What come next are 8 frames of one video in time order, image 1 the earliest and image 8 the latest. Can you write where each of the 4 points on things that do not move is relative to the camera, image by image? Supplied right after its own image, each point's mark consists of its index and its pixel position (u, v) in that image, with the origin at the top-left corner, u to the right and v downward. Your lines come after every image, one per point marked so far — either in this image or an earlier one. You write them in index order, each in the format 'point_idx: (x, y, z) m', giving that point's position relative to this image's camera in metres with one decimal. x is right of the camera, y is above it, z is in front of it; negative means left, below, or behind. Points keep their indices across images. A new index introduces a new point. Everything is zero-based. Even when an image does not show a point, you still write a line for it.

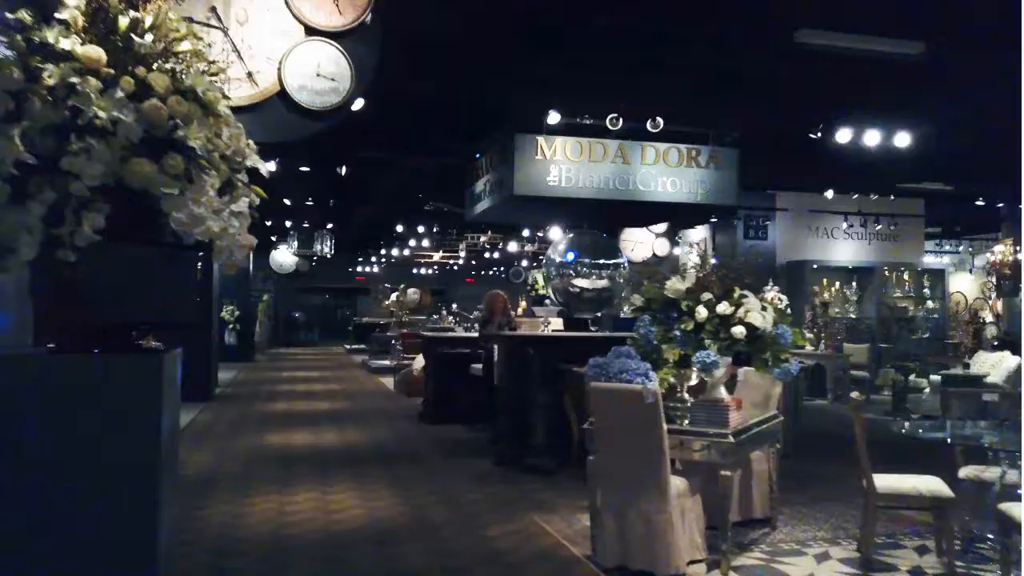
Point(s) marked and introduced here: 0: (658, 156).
0: (+1.5, +1.4, +8.2) m
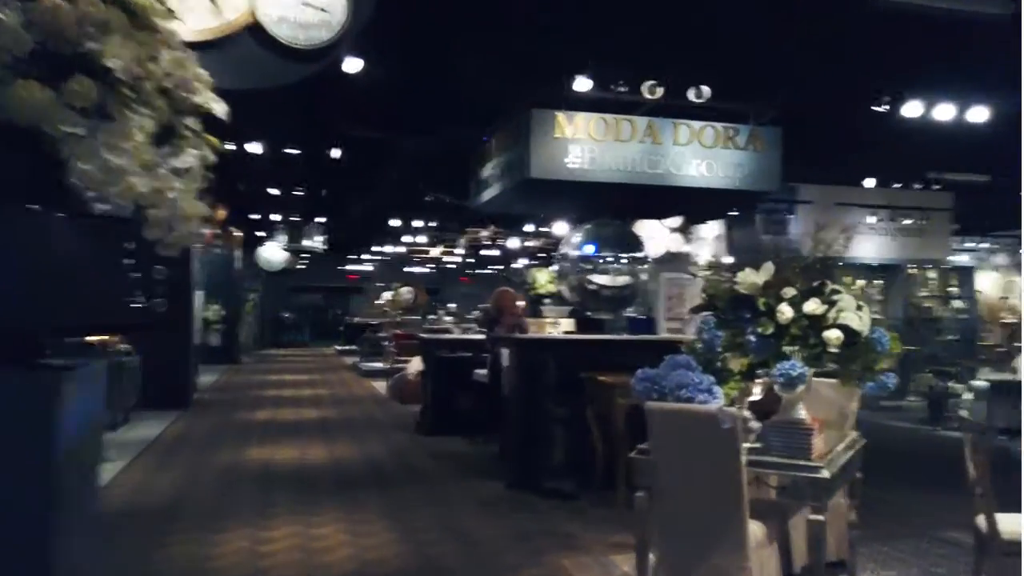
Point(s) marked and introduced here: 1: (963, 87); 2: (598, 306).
0: (+1.6, +1.4, +7.3) m
1: (+4.1, +1.8, +7.2) m
2: (+0.9, -0.2, +8.2) m
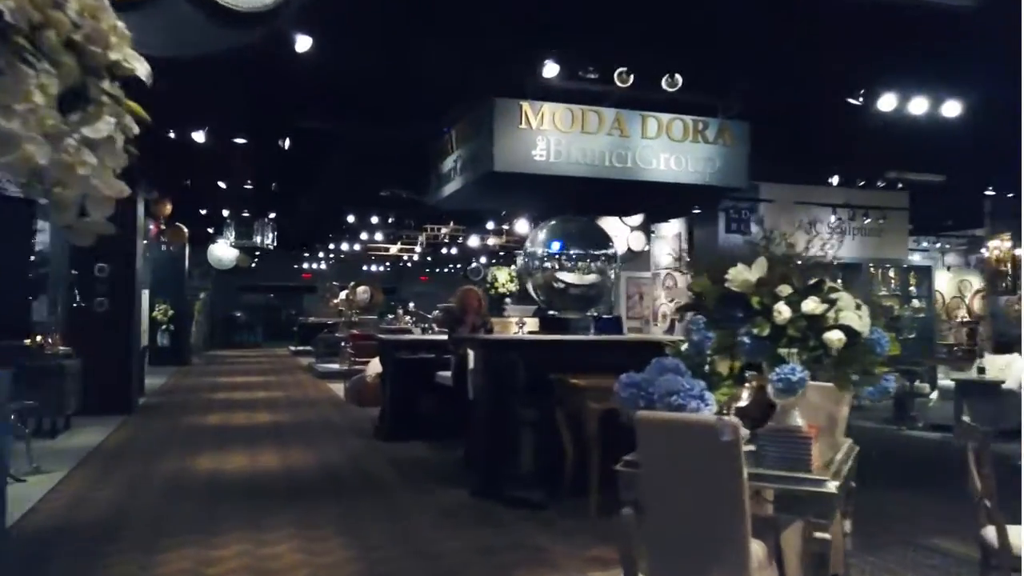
0: (+1.3, +1.4, +7.0) m
1: (+3.8, +1.8, +7.0) m
2: (+0.5, -0.2, +7.8) m
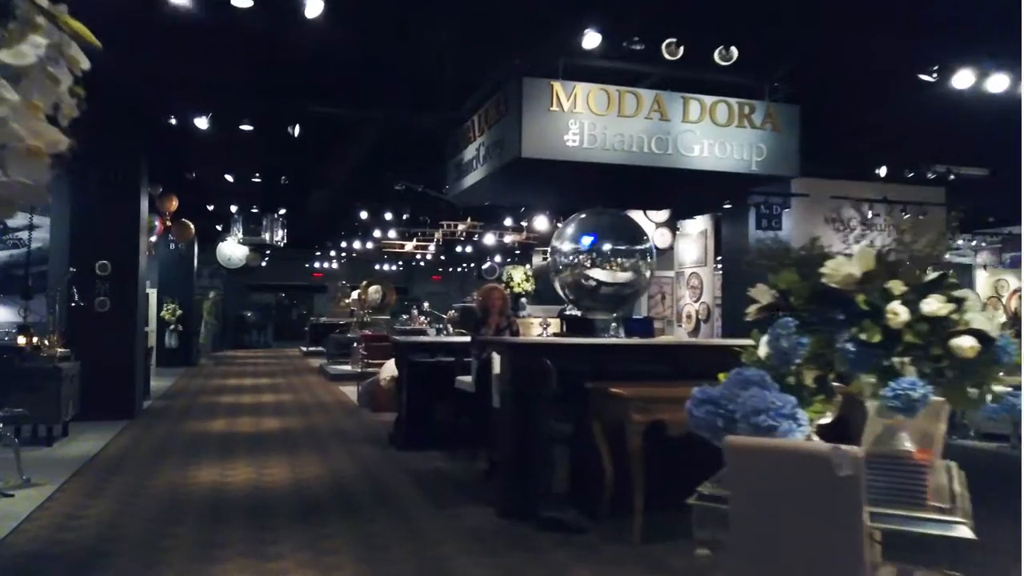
0: (+1.6, +1.4, +6.4) m
1: (+4.0, +1.8, +6.4) m
2: (+0.8, -0.1, +7.3) m
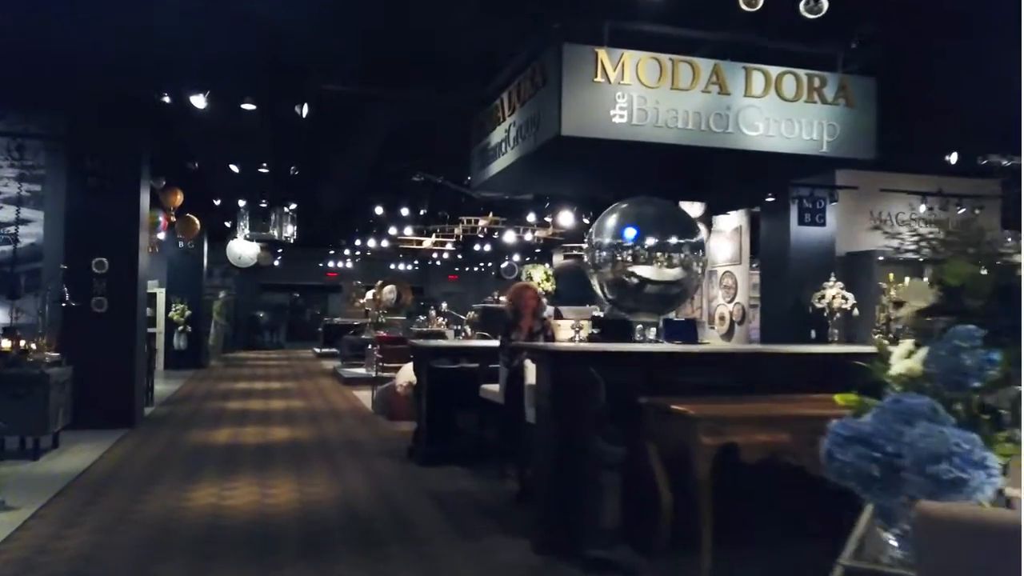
0: (+1.8, +1.4, +5.6) m
1: (+4.3, +1.9, +5.5) m
2: (+1.1, -0.1, +6.5) m
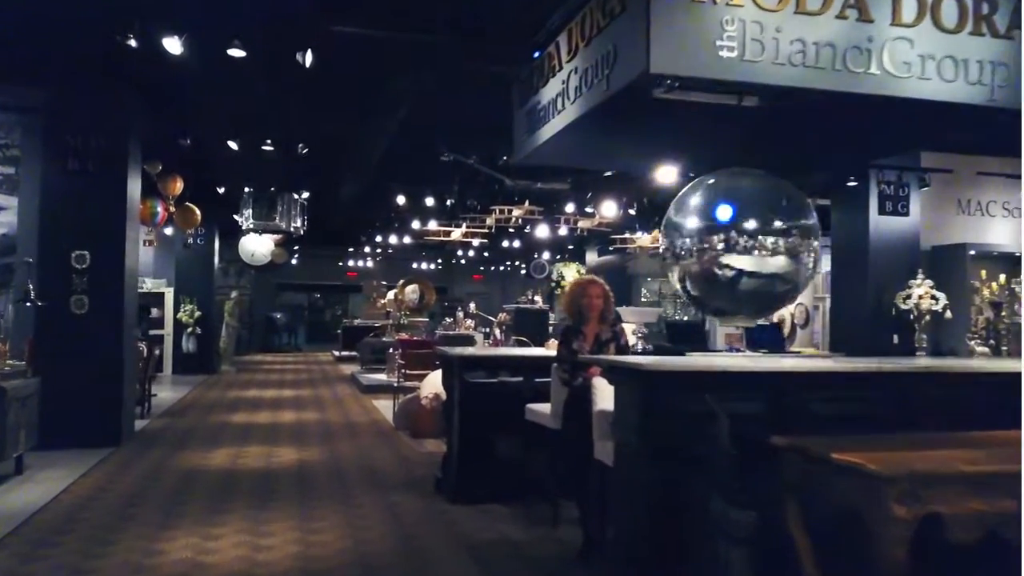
0: (+2.2, +1.5, +4.2) m
1: (+4.6, +1.9, +4.0) m
2: (+1.4, -0.1, +5.0) m
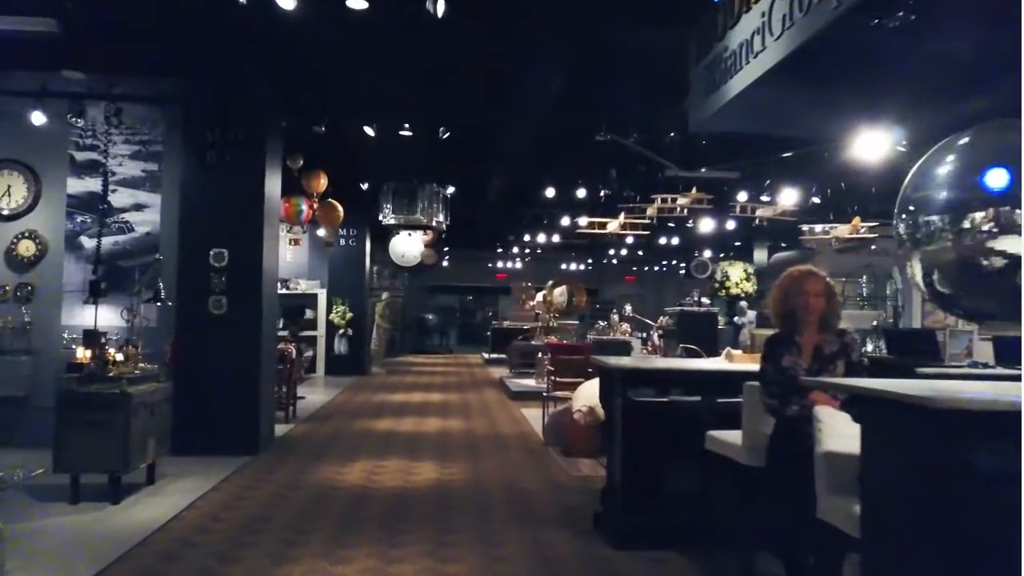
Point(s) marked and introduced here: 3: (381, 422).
0: (+2.9, +1.5, +2.7) m
1: (+5.2, +1.9, +2.1) m
2: (+2.3, -0.1, +3.6) m
3: (-1.7, -1.8, +10.4) m
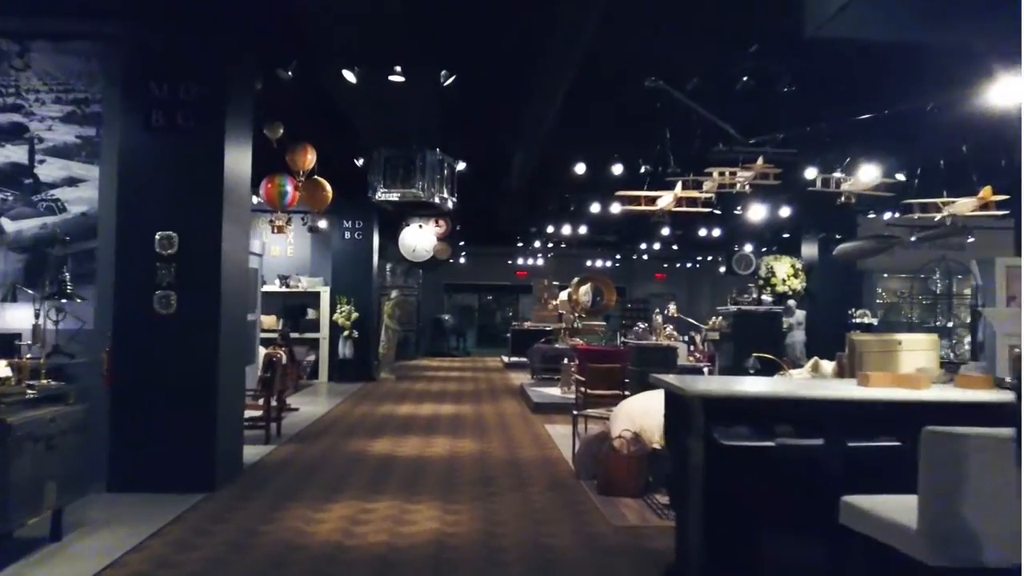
0: (+2.9, +1.6, +0.9) m
1: (+5.3, +2.0, +0.3) m
2: (+2.4, 0.0, +1.9) m
3: (-1.4, -1.7, +8.8) m
